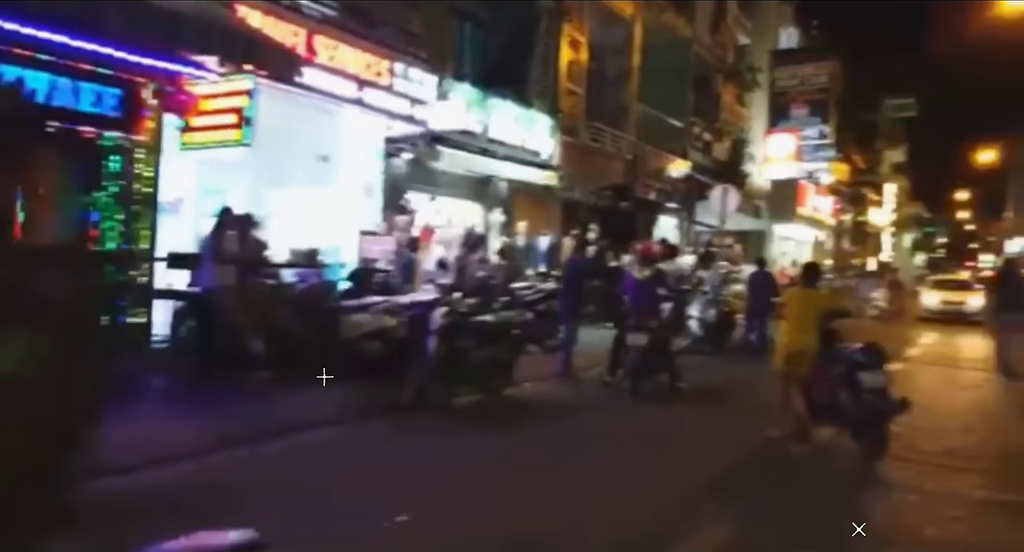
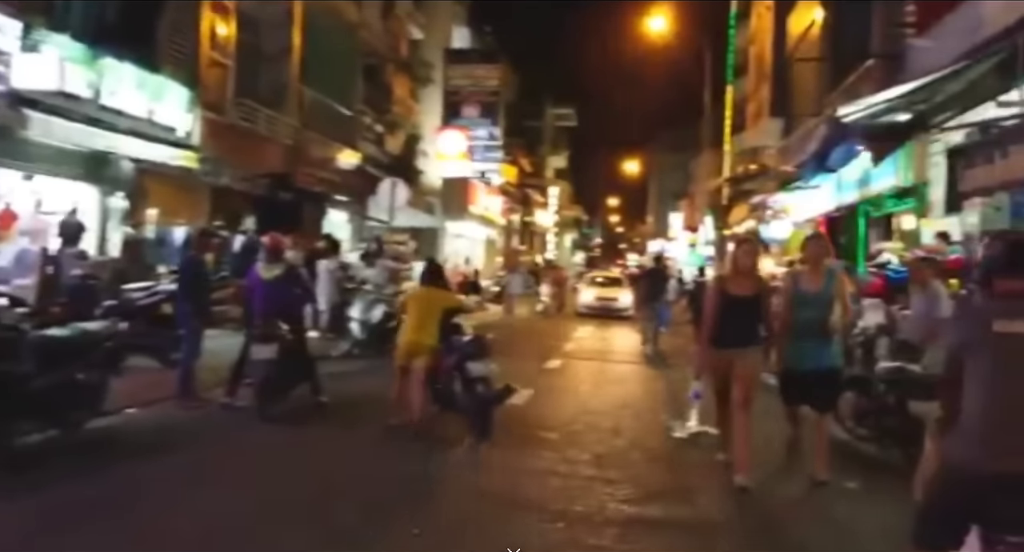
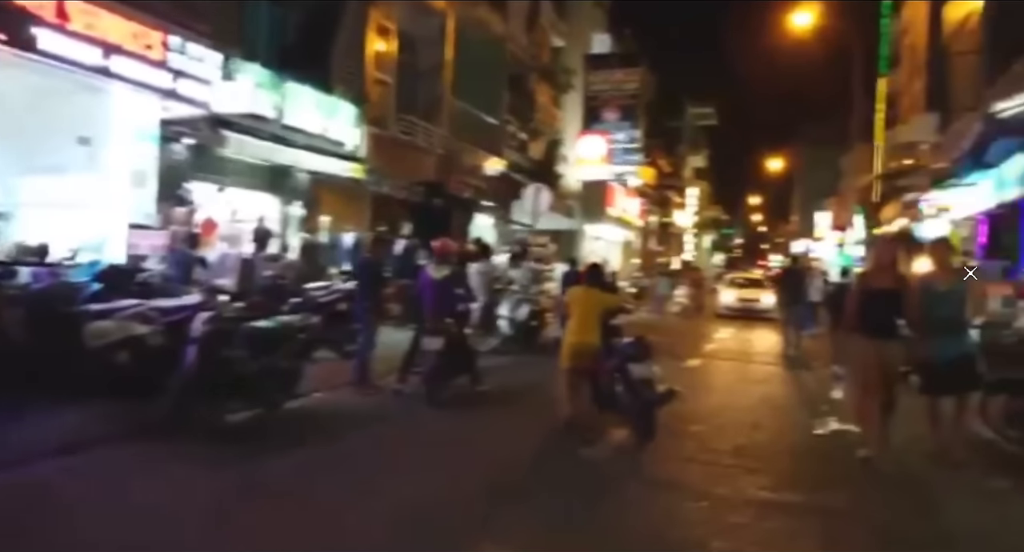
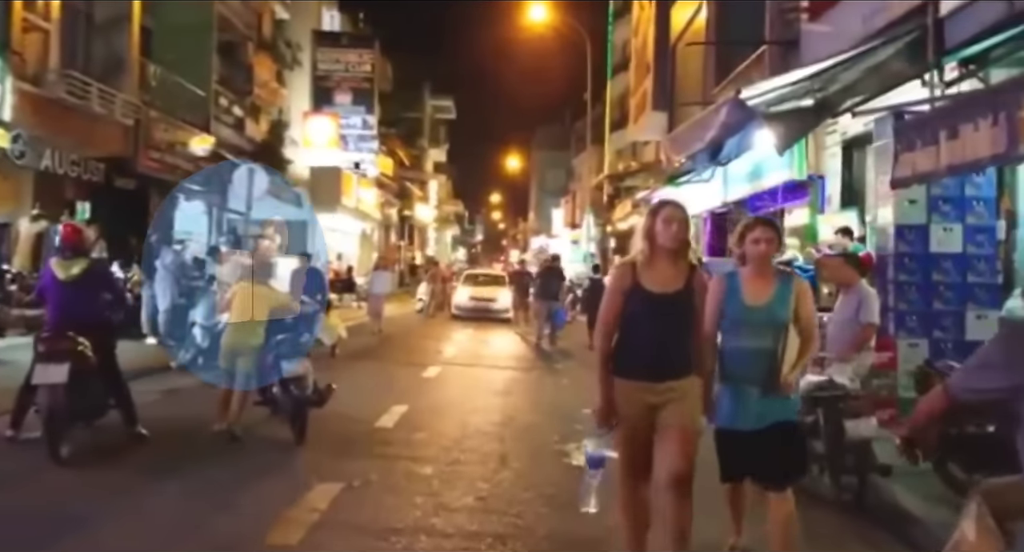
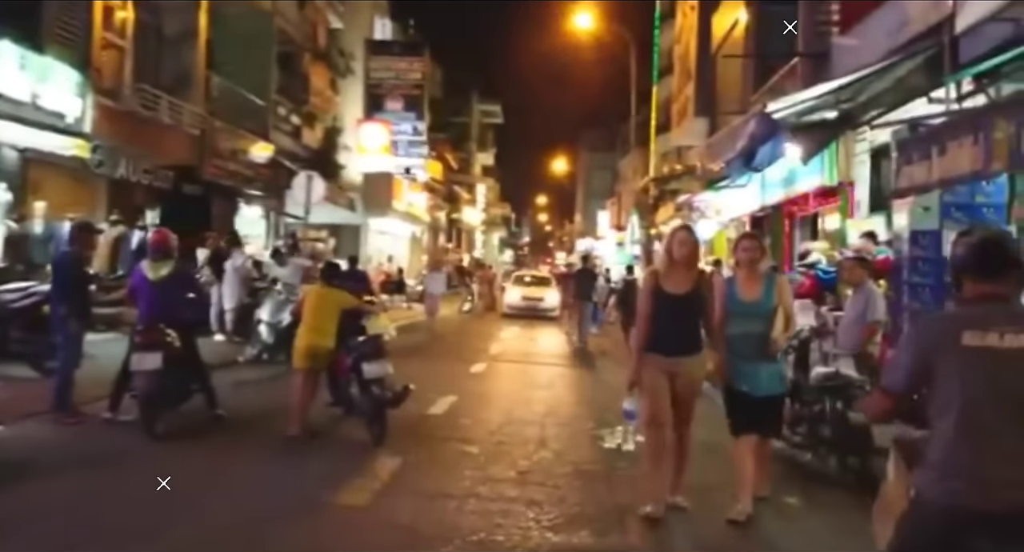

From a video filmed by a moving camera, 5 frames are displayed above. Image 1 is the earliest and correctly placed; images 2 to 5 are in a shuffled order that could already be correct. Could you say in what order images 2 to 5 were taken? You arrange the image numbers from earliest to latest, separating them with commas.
3, 2, 5, 4
